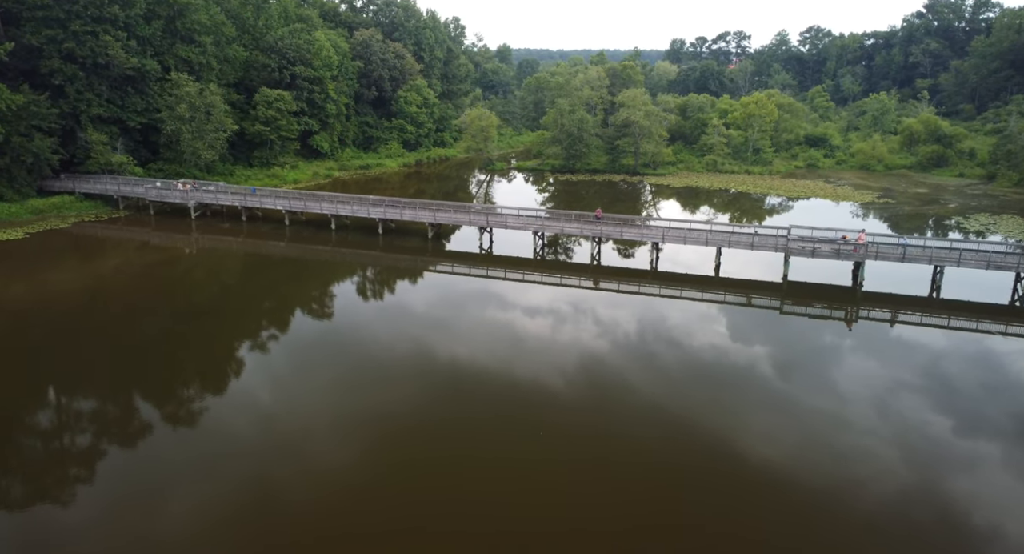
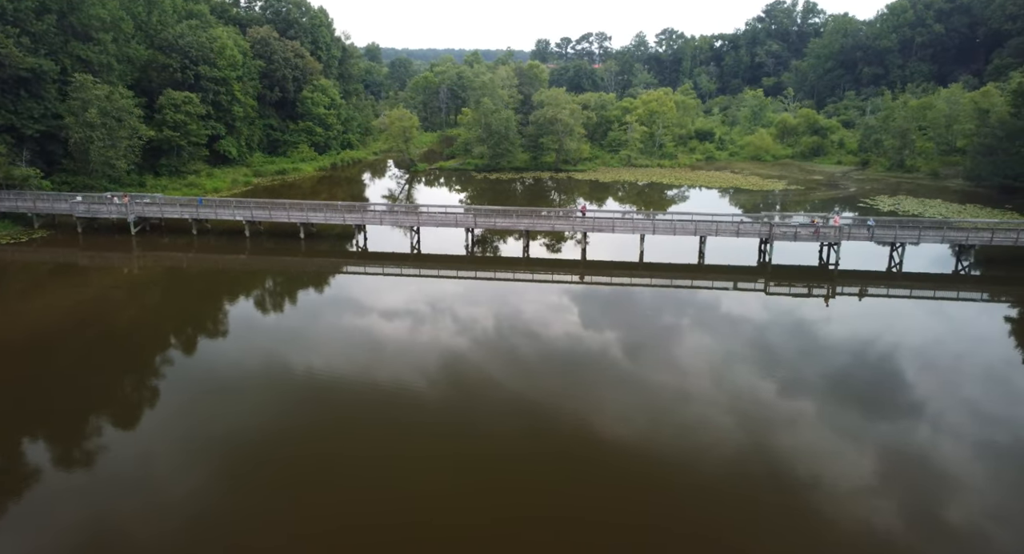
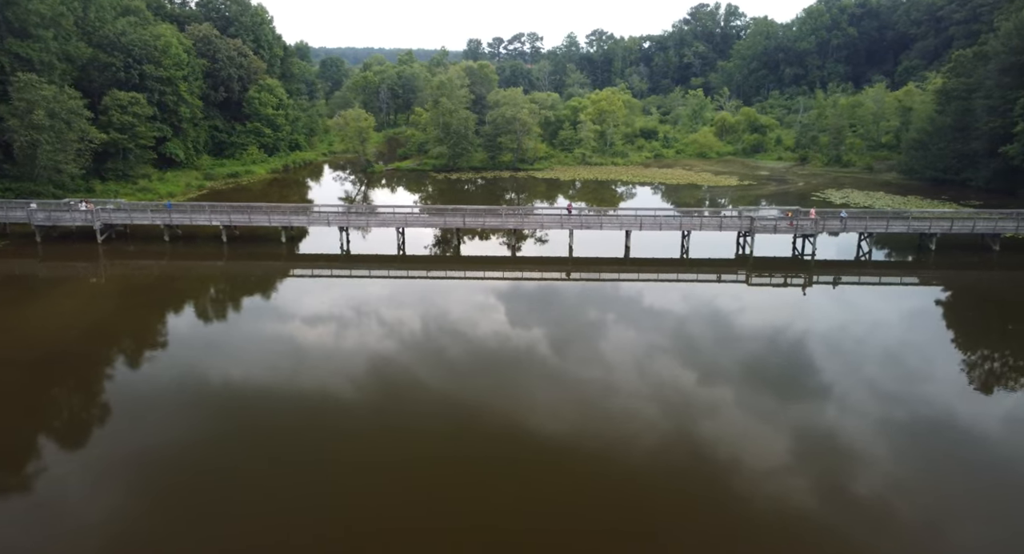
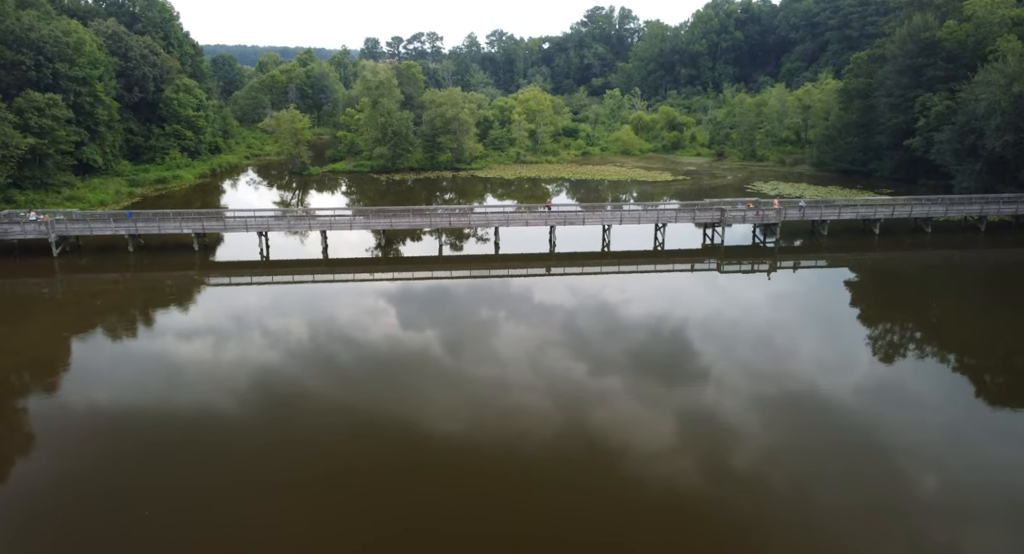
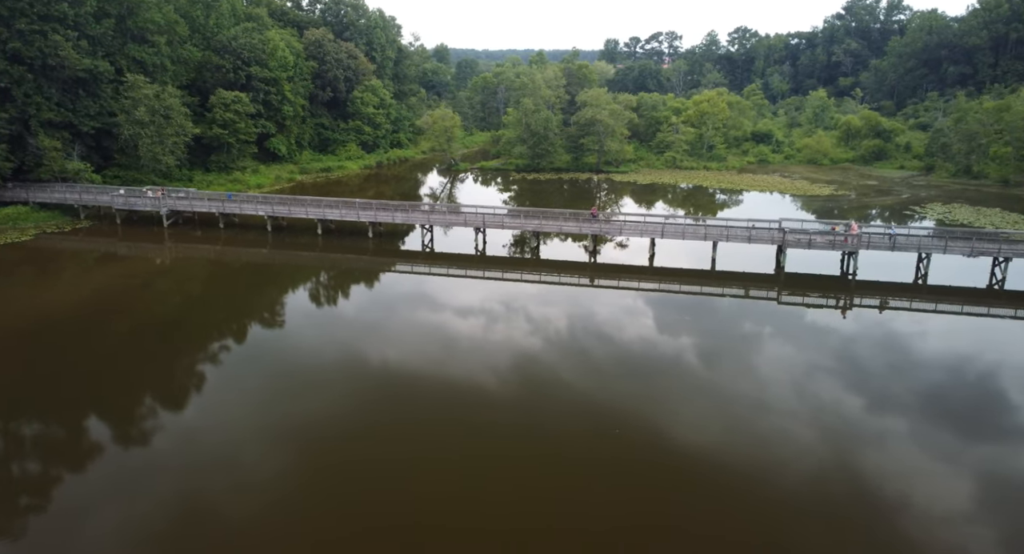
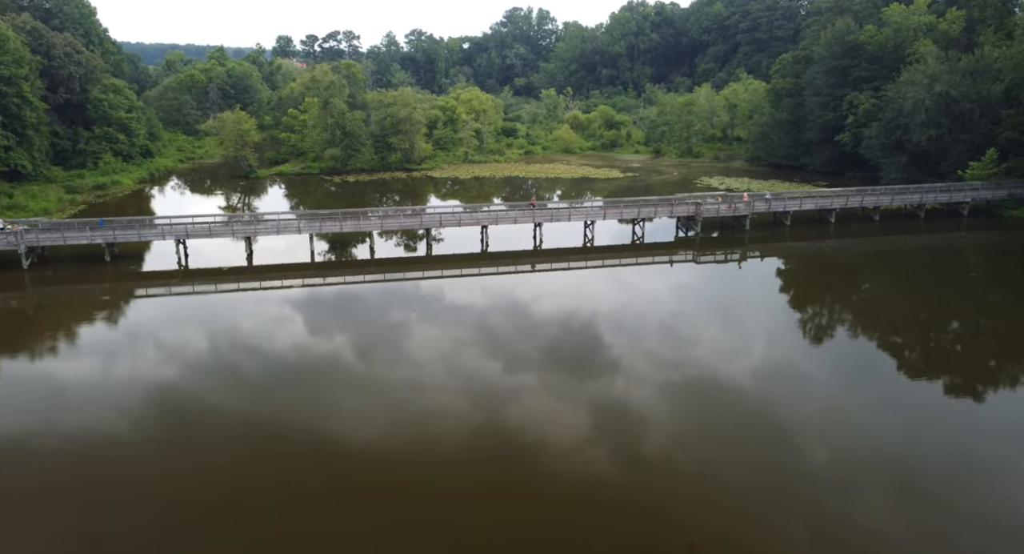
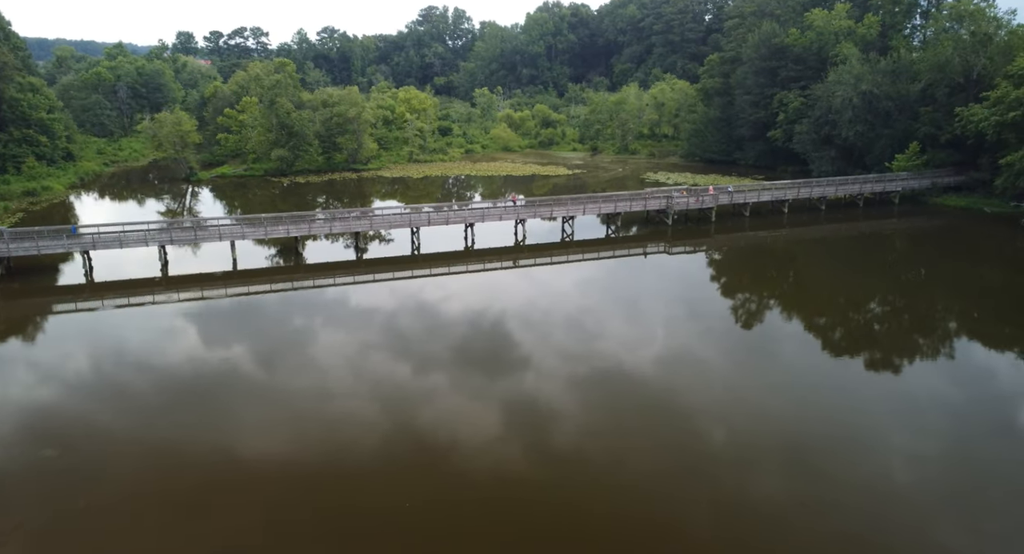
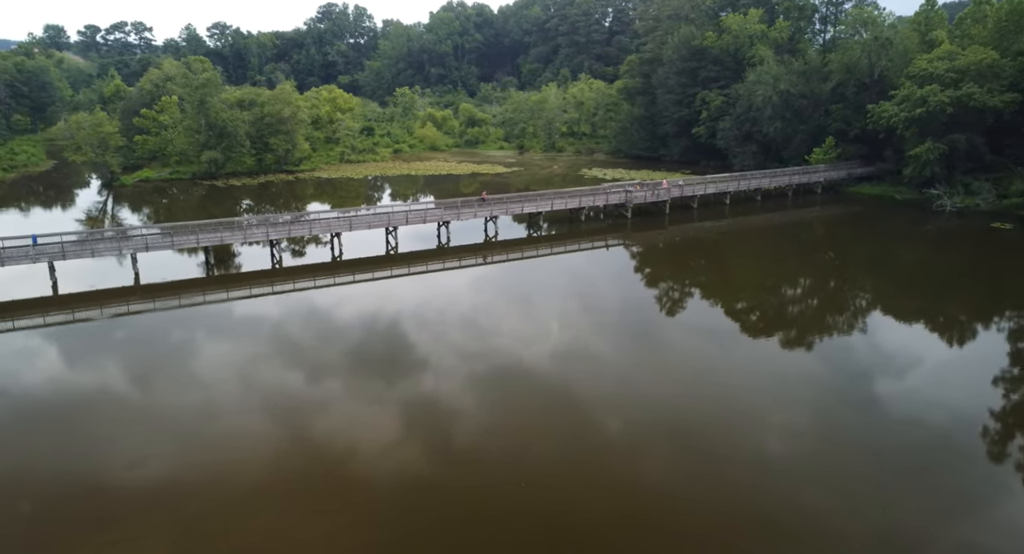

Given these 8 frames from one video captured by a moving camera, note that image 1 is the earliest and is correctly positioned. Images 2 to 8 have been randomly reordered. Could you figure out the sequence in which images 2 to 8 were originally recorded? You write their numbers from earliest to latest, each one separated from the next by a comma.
5, 2, 3, 4, 6, 7, 8
